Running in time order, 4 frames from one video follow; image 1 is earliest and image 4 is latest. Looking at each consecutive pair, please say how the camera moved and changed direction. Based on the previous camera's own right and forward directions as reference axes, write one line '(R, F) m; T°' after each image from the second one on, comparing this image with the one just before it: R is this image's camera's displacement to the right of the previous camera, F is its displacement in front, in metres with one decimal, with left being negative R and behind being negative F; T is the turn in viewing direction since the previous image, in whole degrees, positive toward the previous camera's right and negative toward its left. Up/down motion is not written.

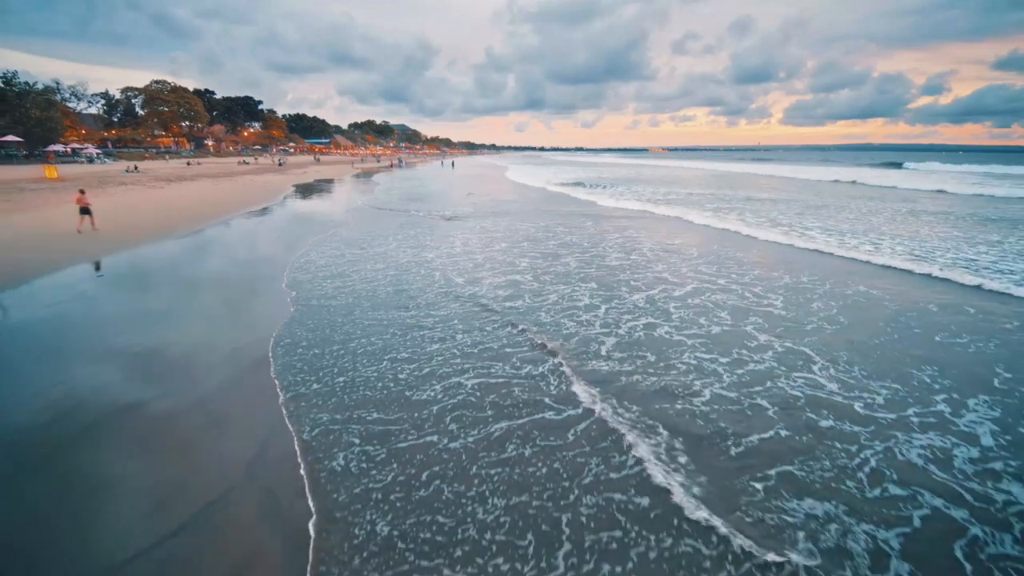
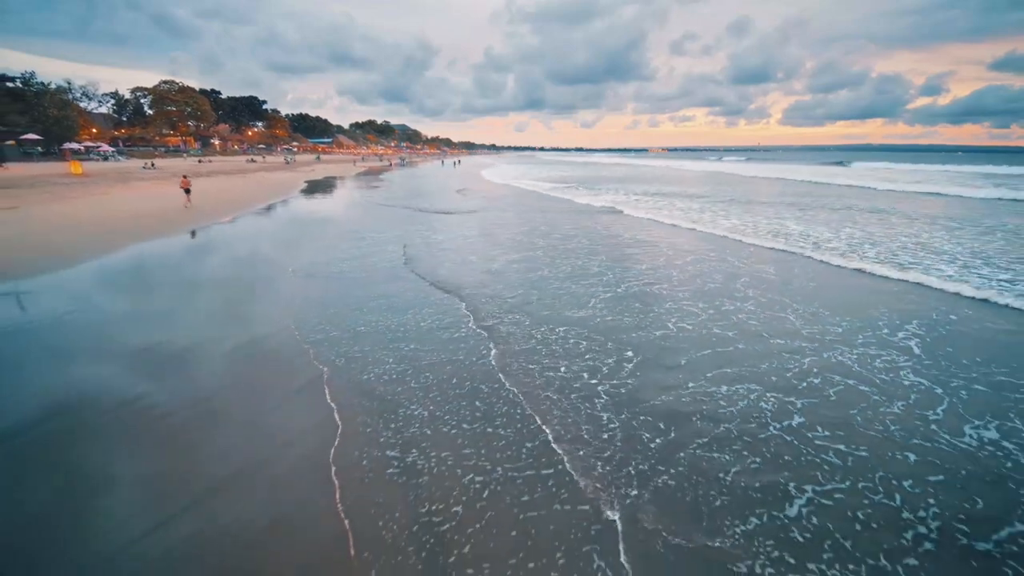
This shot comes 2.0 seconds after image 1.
(-0.2, -0.9) m; 0°
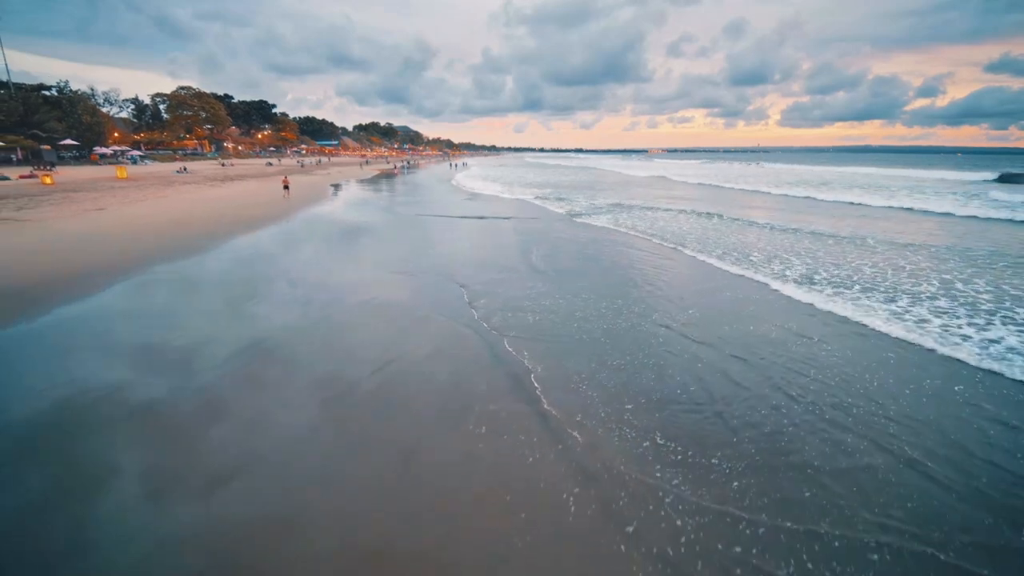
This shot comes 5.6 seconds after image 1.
(-0.6, -1.6) m; 0°
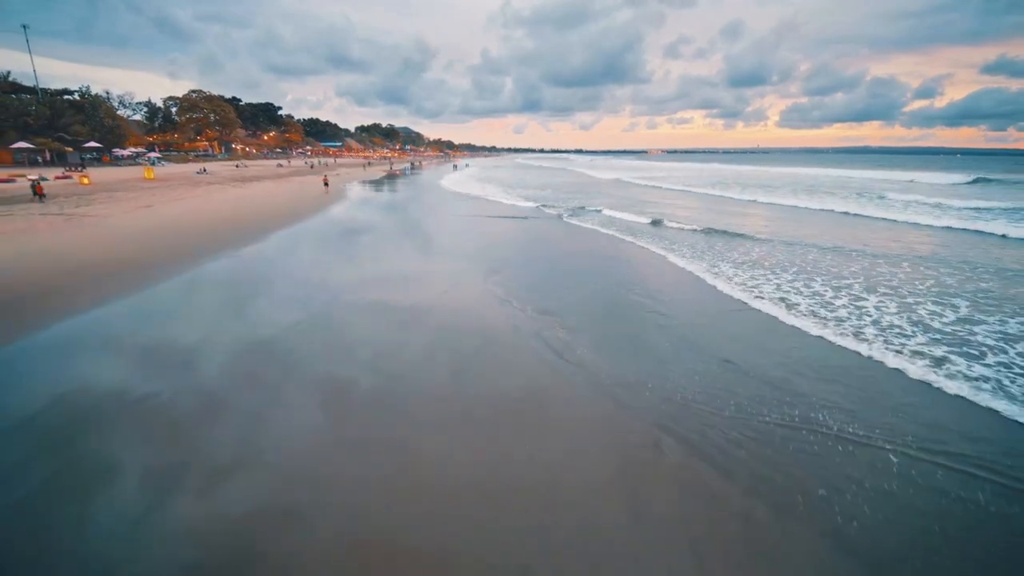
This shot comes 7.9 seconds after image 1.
(-0.2, -1.4) m; 0°
